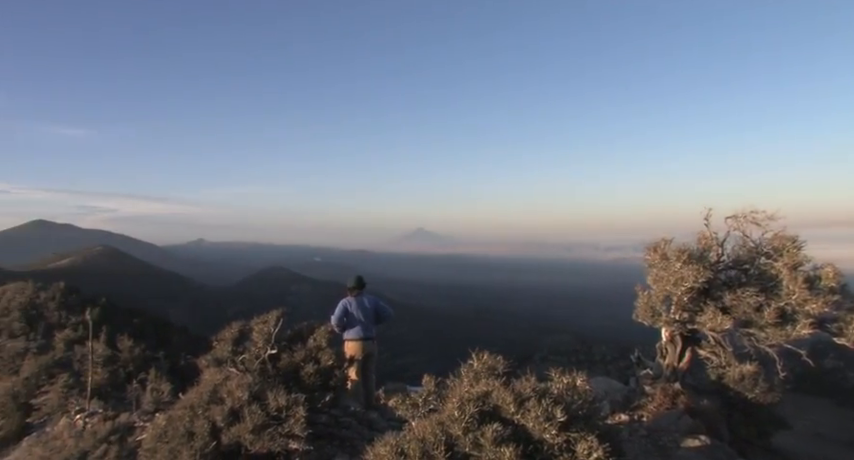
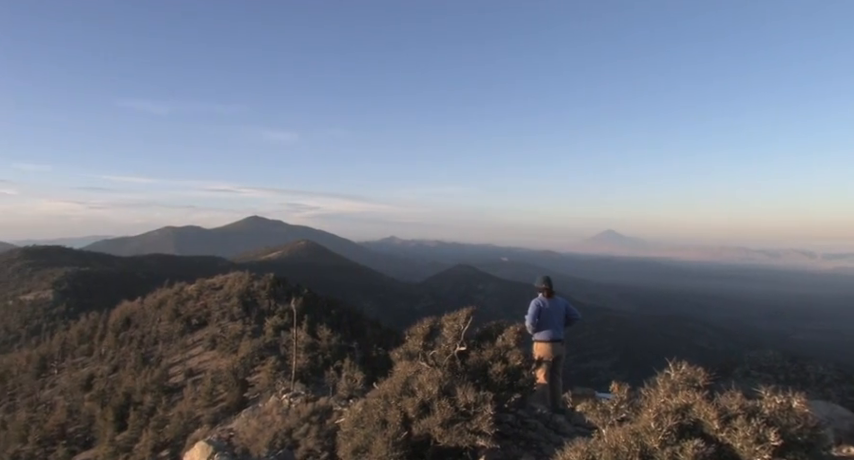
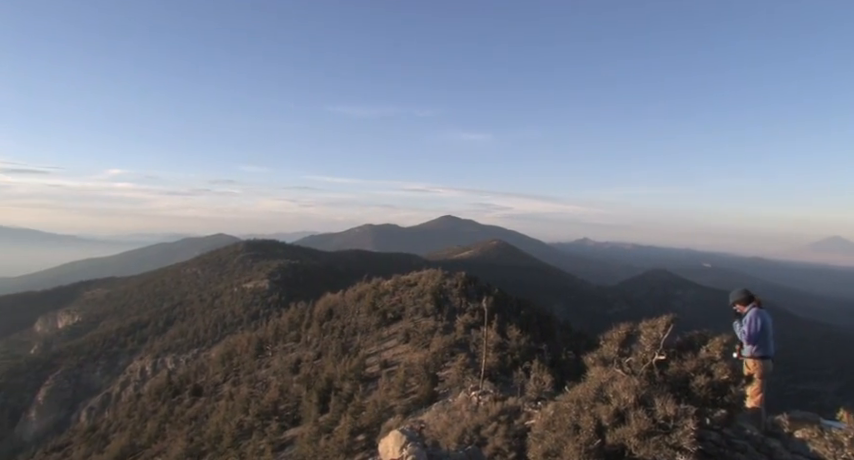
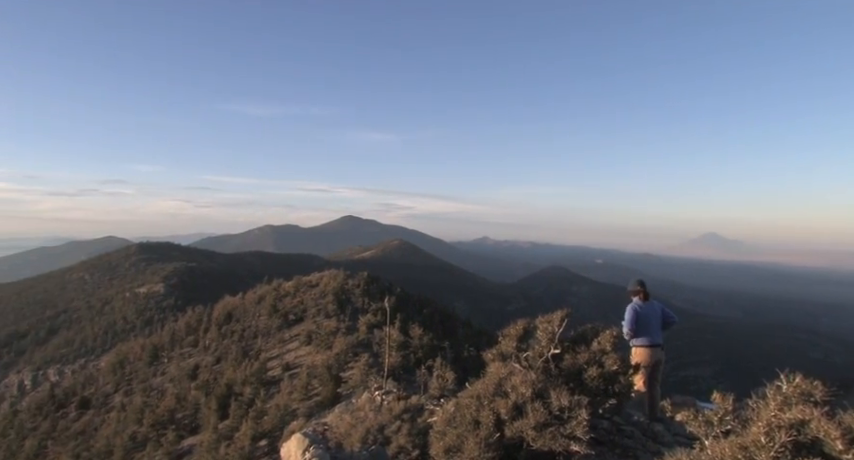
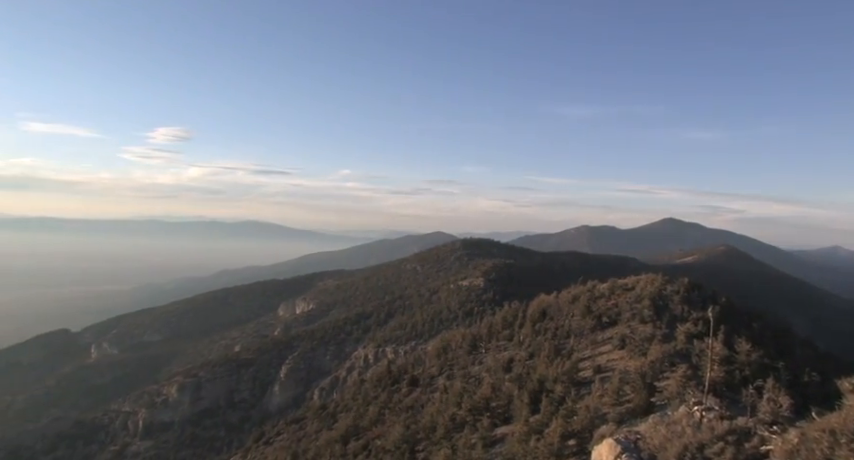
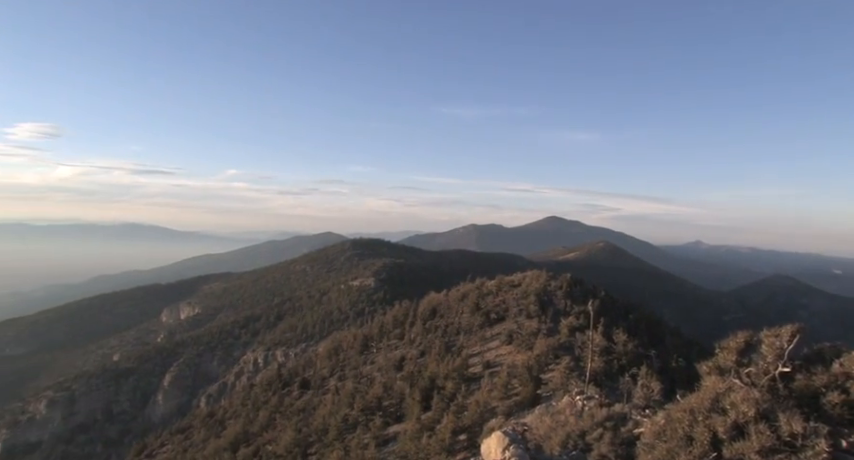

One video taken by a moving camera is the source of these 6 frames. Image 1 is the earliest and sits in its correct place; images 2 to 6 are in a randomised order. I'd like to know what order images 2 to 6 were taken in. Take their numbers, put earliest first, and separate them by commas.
2, 4, 3, 6, 5
